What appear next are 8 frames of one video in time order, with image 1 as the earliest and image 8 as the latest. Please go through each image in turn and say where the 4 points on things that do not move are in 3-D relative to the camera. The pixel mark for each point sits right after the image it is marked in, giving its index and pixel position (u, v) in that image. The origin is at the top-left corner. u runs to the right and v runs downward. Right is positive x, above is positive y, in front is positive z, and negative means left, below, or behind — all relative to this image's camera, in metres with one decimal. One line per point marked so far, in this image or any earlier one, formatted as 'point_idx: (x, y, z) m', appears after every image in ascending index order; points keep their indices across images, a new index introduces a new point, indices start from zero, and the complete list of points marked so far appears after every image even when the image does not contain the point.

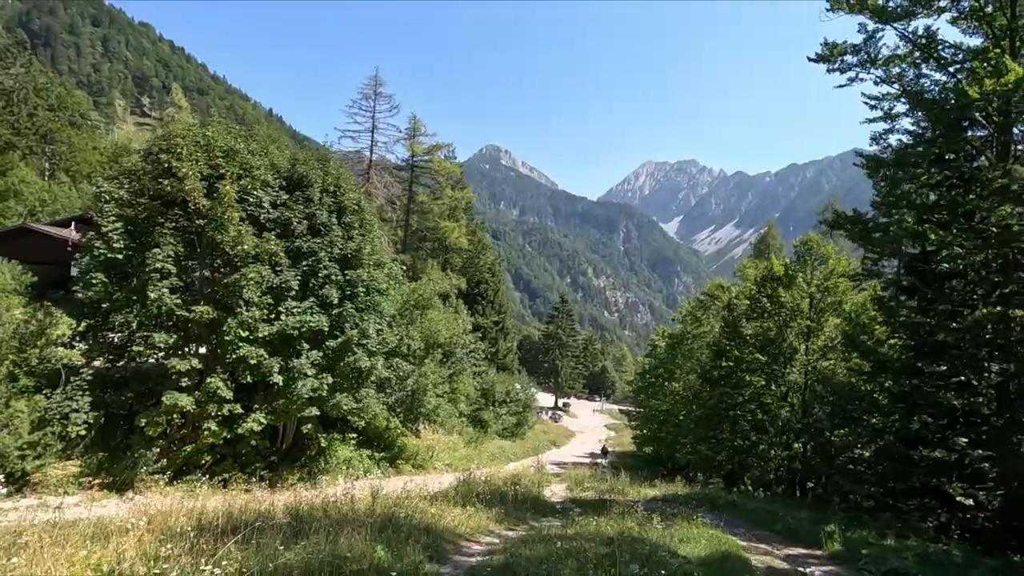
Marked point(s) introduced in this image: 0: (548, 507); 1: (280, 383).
0: (+0.9, -5.3, +12.9) m
1: (-6.5, -2.7, +15.2) m
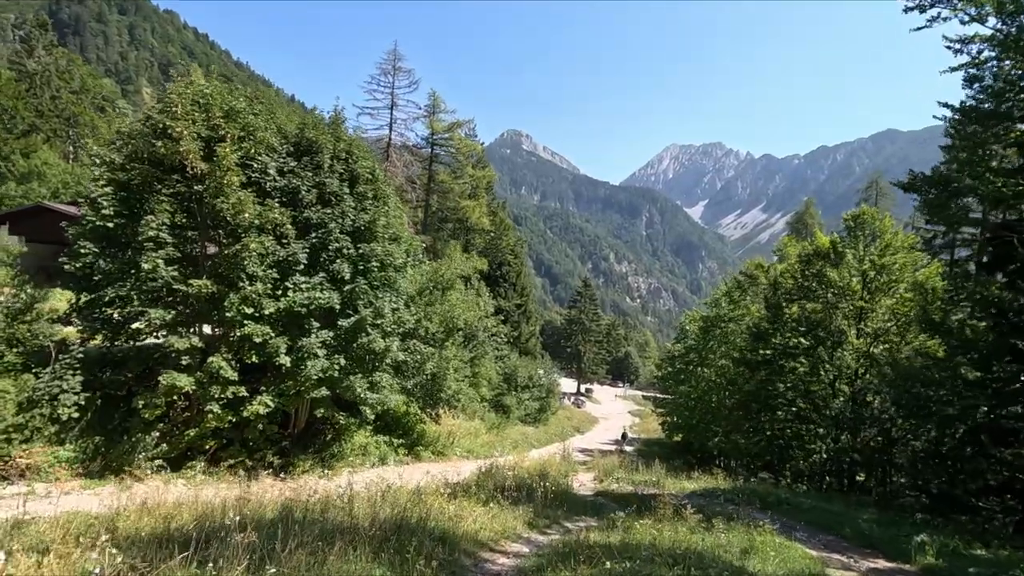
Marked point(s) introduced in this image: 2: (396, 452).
0: (+1.5, -4.7, +11.6) m
1: (-5.8, -2.0, +14.1) m
2: (-4.3, -6.0, +19.9) m
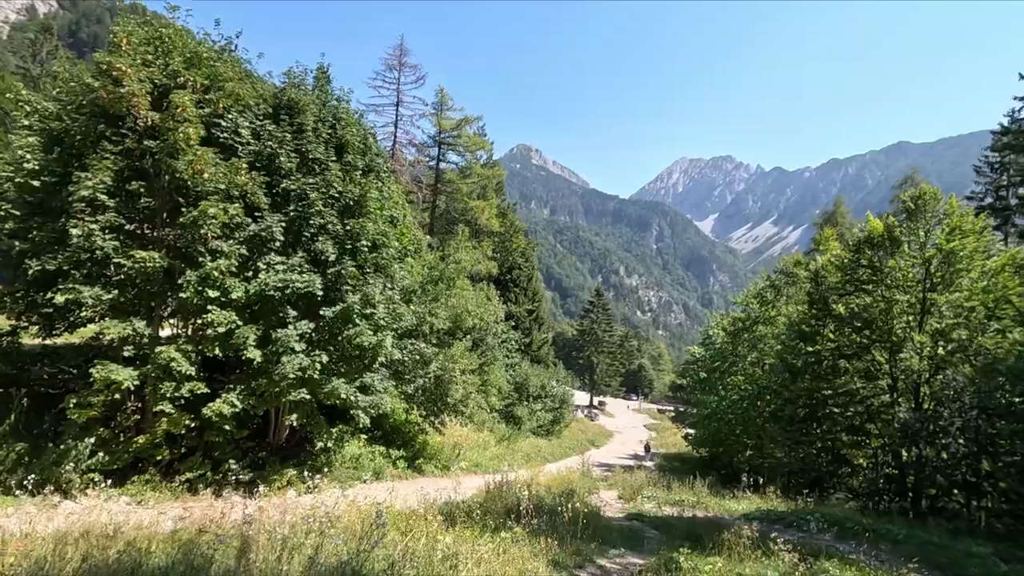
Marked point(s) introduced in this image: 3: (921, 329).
0: (+1.8, -4.1, +9.1) m
1: (-5.5, -1.6, +11.8) m
2: (-3.8, -5.7, +17.4) m
3: (+14.2, -1.4, +18.8) m
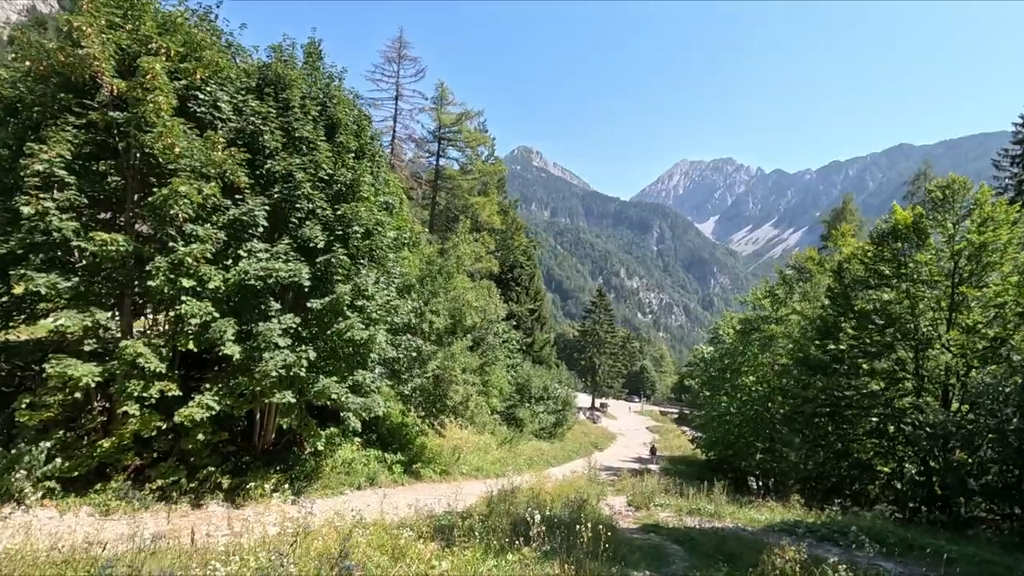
0: (+1.9, -3.9, +8.0) m
1: (-5.4, -1.3, +10.7) m
2: (-3.8, -5.5, +16.4) m
3: (+14.3, -1.2, +17.7) m
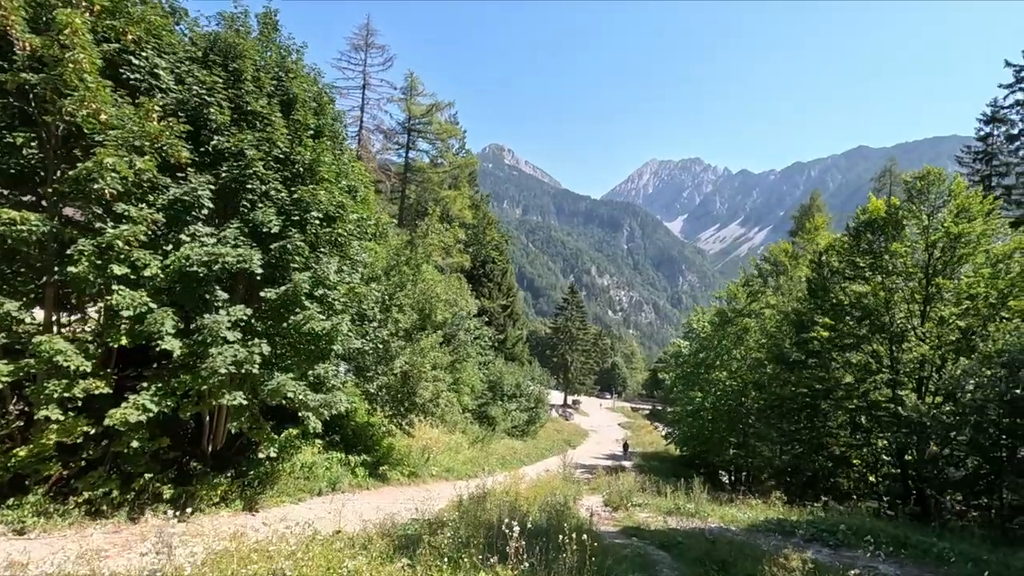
0: (+1.5, -3.7, +7.3) m
1: (-5.9, -1.1, +9.6) m
2: (-4.5, -5.3, +15.4) m
3: (+13.4, -1.0, +17.6) m
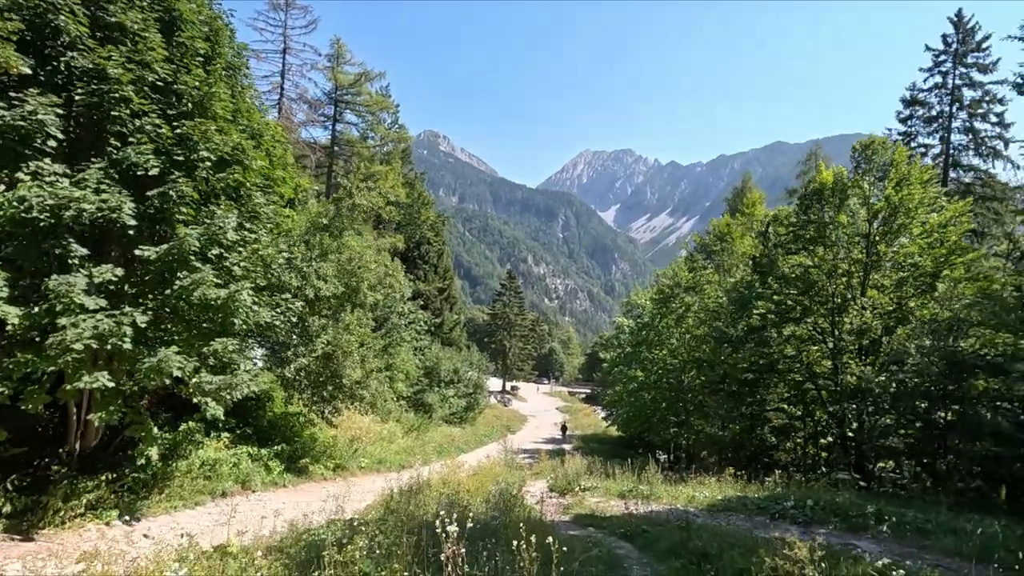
0: (+0.9, -3.0, +6.0) m
1: (-6.8, -0.5, +7.4) m
2: (-6.1, -4.5, +13.4) m
3: (+11.5, 0.0, +17.6) m
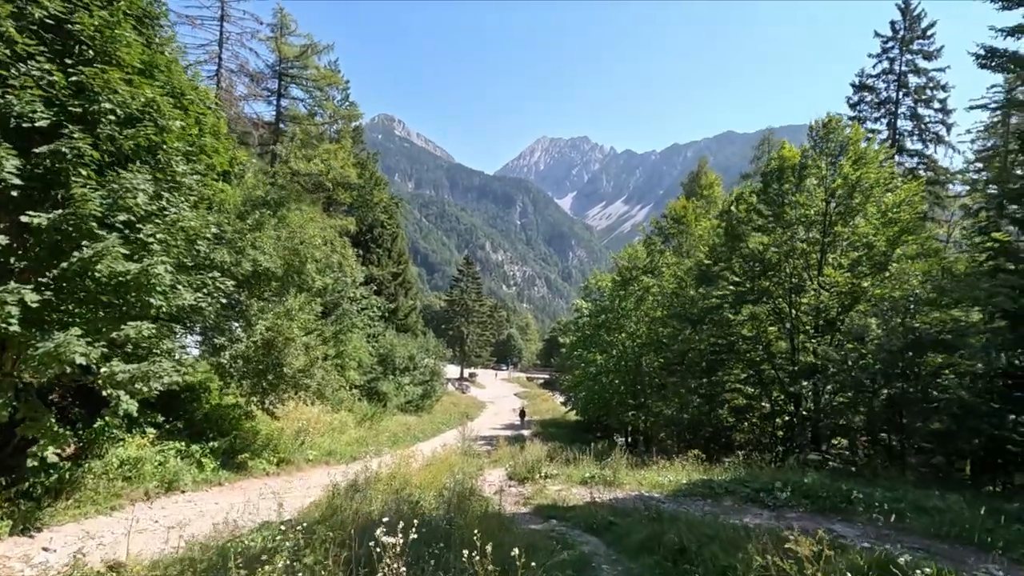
0: (+0.4, -2.7, +5.4) m
1: (-7.3, -0.1, +6.1) m
2: (-7.1, -4.0, +12.2) m
3: (+10.1, +0.6, +17.6) m
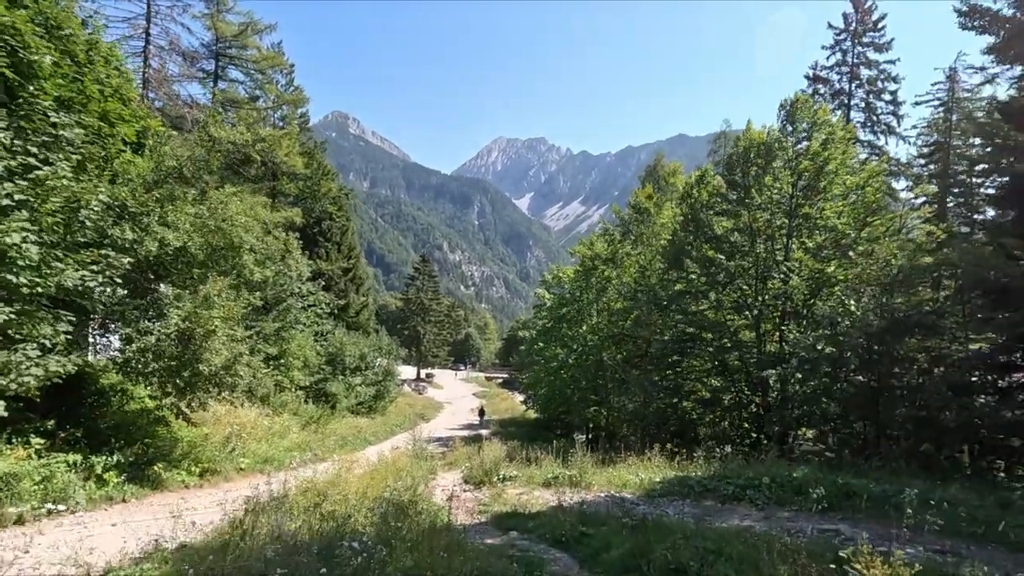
0: (0.0, -2.3, +4.1) m
1: (-7.8, +0.2, +4.2) m
2: (-8.0, -3.7, +10.3) m
3: (+8.7, +1.1, +17.1) m
